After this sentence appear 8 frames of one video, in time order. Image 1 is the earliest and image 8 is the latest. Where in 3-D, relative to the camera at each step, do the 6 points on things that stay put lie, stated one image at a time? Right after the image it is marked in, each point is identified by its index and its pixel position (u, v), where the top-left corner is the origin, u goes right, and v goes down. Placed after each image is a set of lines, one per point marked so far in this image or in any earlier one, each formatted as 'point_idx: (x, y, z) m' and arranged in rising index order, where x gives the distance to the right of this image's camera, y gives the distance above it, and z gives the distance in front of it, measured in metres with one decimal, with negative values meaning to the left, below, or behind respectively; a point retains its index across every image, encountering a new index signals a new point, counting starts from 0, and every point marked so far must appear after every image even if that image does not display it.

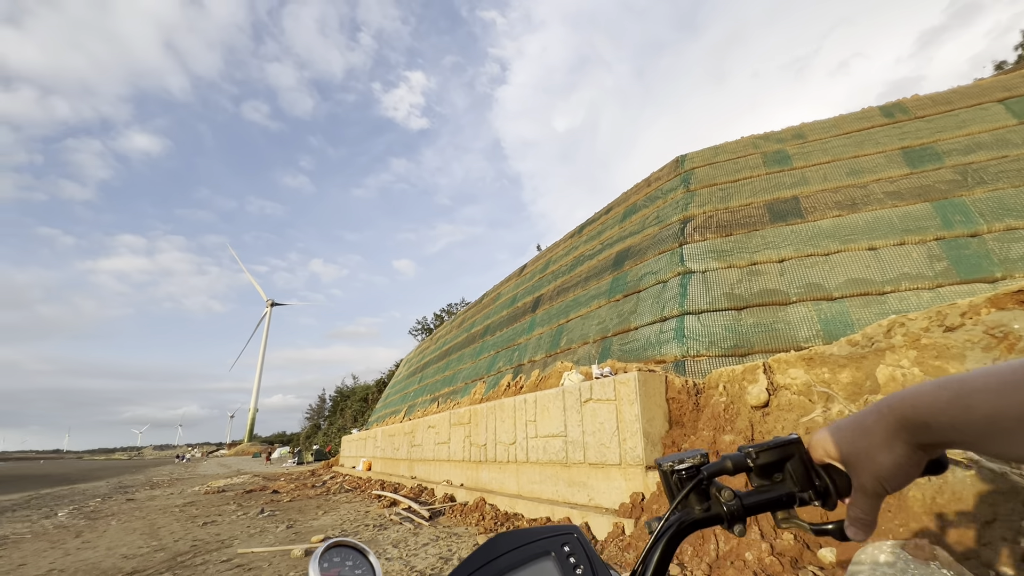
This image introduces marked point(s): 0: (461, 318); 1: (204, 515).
0: (-1.9, -1.1, +18.8) m
1: (-7.0, -5.1, +11.3) m
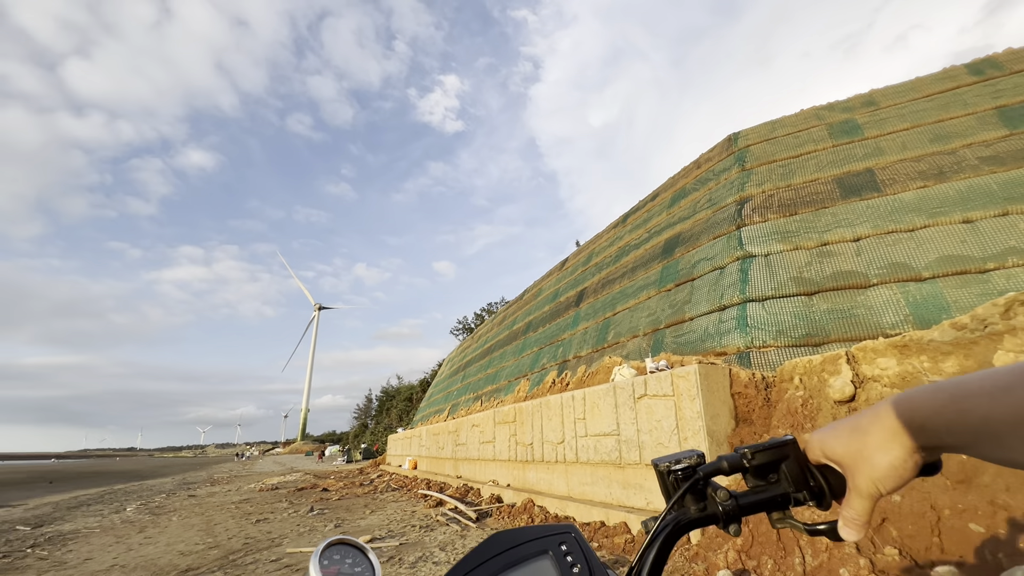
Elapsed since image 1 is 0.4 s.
0: (-0.4, -1.0, +18.6) m
1: (-5.9, -5.2, +11.5) m
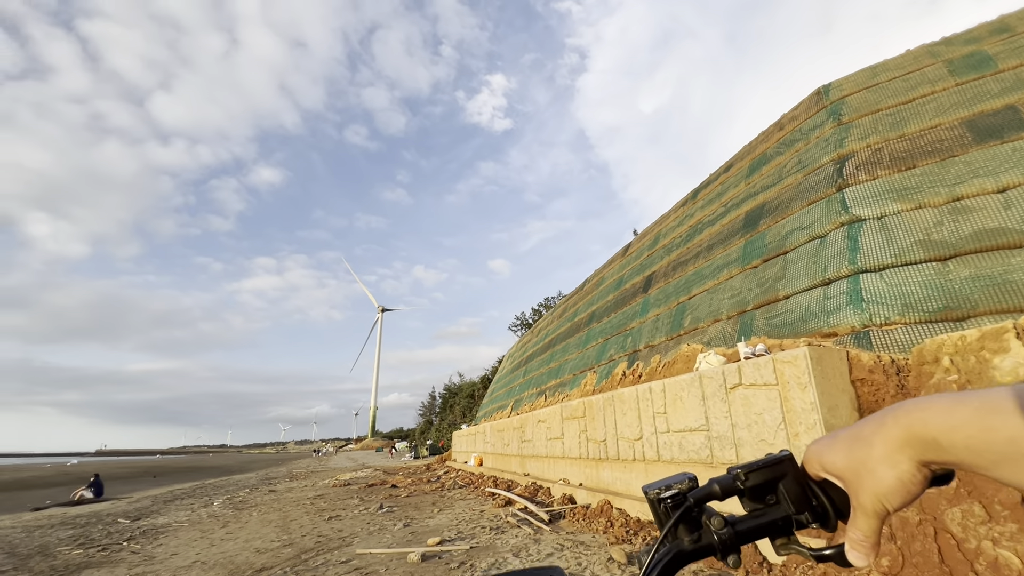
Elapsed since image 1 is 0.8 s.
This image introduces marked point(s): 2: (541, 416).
0: (+1.8, -0.7, +18.0) m
1: (-4.2, -5.2, +11.6) m
2: (+0.6, -2.6, +10.2) m
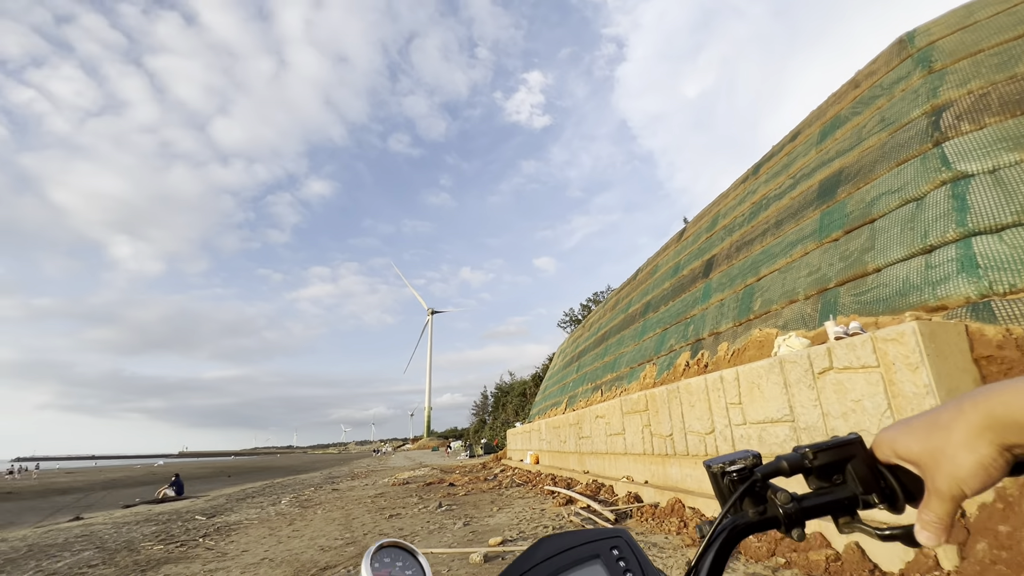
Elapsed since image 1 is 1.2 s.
0: (+3.6, -0.4, +17.5) m
1: (-2.8, -5.2, +11.7) m
2: (+1.7, -2.4, +9.8) m
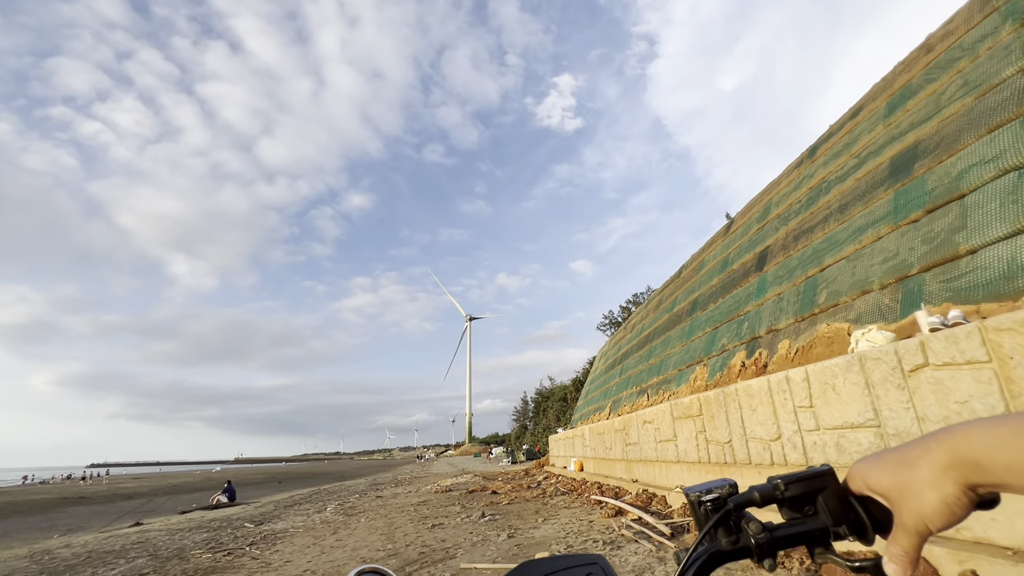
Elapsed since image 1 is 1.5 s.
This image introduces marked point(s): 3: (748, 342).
0: (+4.9, -0.4, +16.8) m
1: (-1.8, -5.3, +11.5) m
2: (+2.5, -2.4, +9.3) m
3: (+3.7, -0.8, +7.8) m
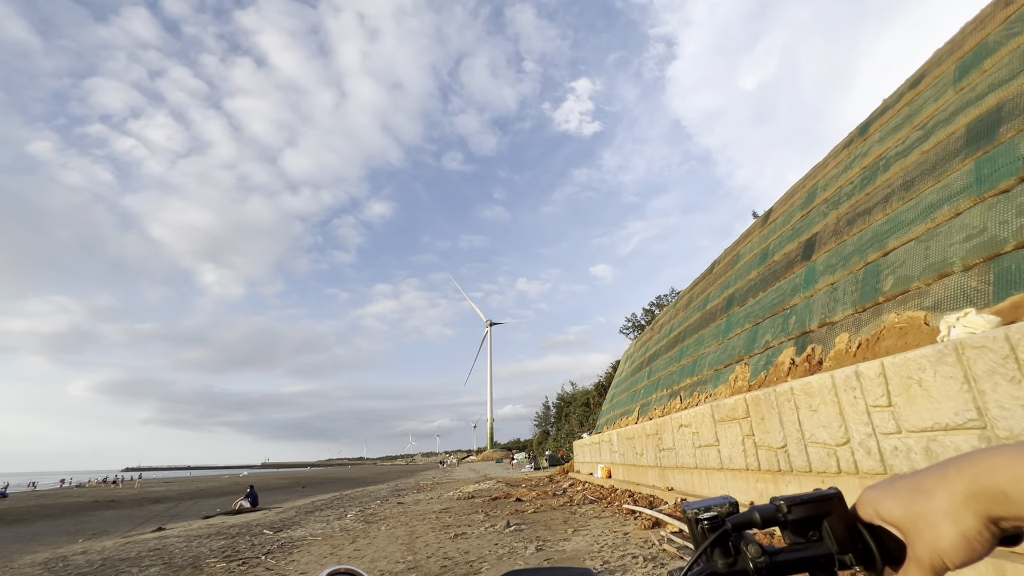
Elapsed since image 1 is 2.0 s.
0: (+5.6, -0.3, +16.1) m
1: (-1.2, -5.2, +11.0) m
2: (+3.0, -2.3, +8.6) m
3: (+4.1, -0.7, +7.1) m
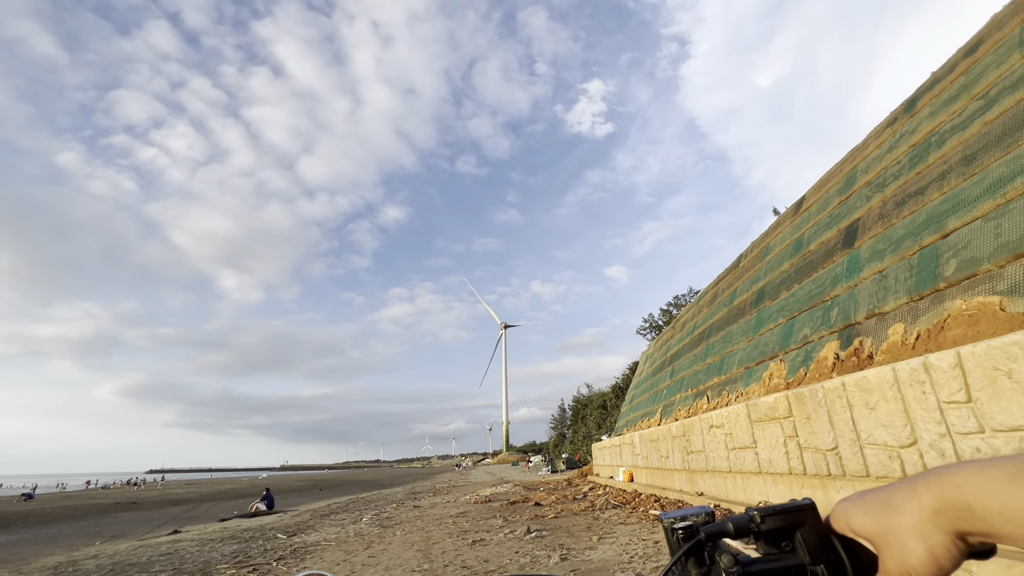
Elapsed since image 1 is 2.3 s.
0: (+6.2, -0.2, +15.5) m
1: (-0.8, -5.2, +10.6) m
2: (+3.3, -2.2, +8.1) m
3: (+4.4, -0.6, +6.6) m
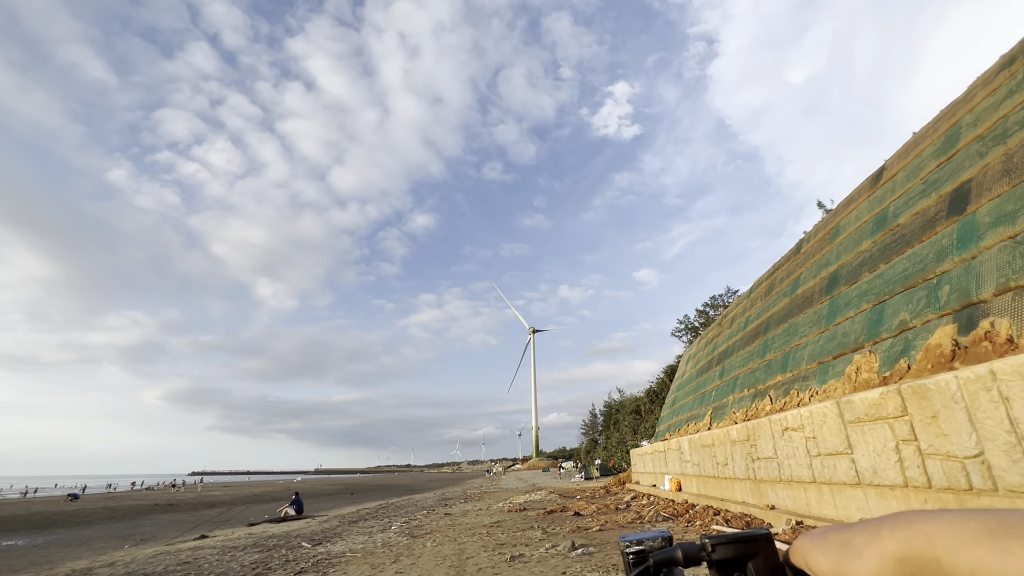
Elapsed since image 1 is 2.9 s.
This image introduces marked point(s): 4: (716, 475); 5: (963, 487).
0: (+7.2, +0.1, +14.2) m
1: (0.0, -5.0, +9.6) m
2: (+3.9, -1.9, +7.0) m
3: (+4.9, -0.3, +5.4) m
4: (+4.2, -3.9, +10.3) m
5: (+3.7, -1.7, +4.1) m
